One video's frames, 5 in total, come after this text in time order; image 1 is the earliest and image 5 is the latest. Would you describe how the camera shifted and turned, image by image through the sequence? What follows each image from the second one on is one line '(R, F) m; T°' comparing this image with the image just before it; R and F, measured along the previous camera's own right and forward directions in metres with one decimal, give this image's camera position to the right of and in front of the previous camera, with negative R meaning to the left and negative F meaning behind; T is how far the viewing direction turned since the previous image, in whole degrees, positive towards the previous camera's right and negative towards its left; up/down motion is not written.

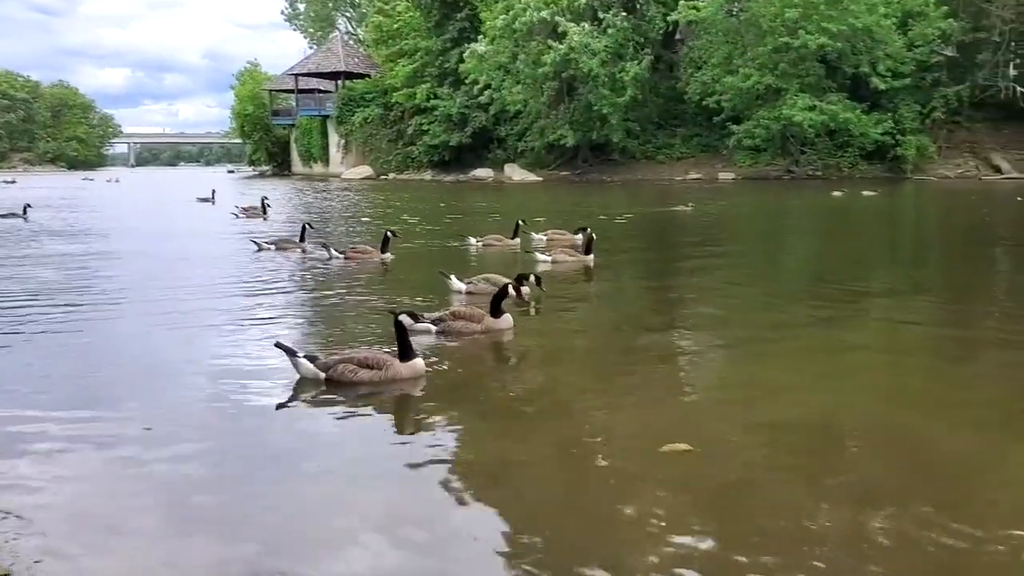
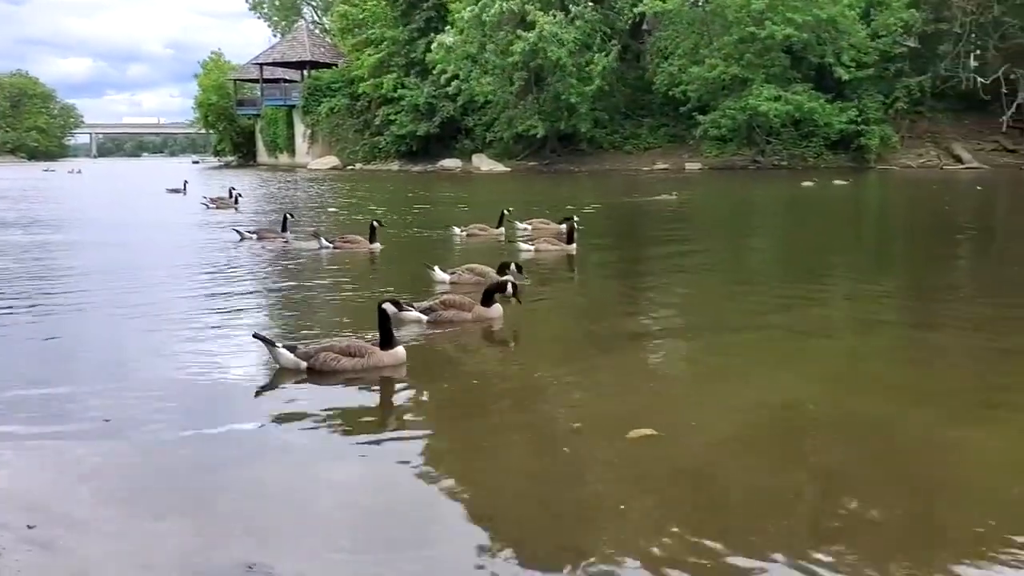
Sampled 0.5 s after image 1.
(-0.3, -0.2) m; +2°
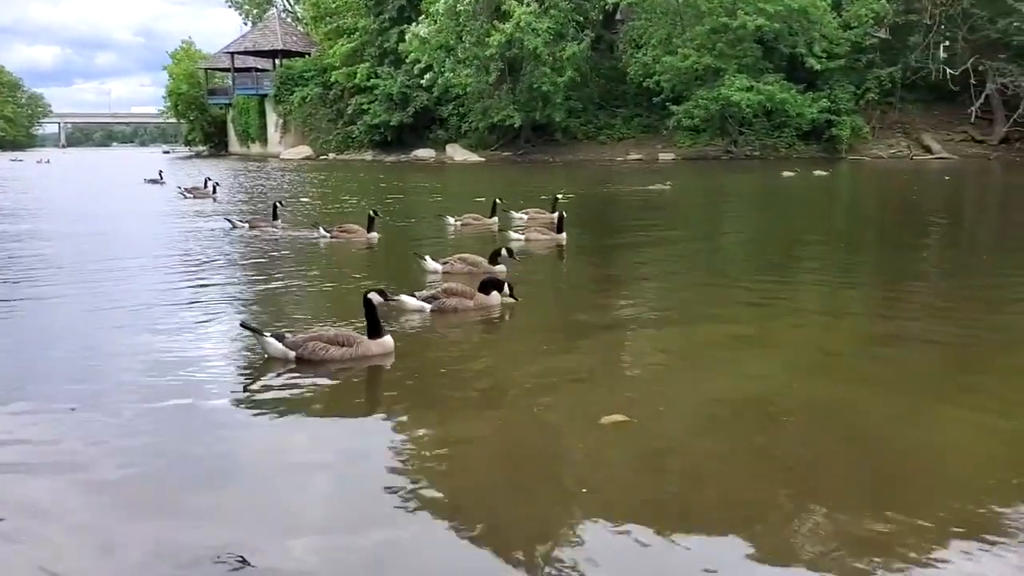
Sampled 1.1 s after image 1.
(-0.3, -0.3) m; +1°
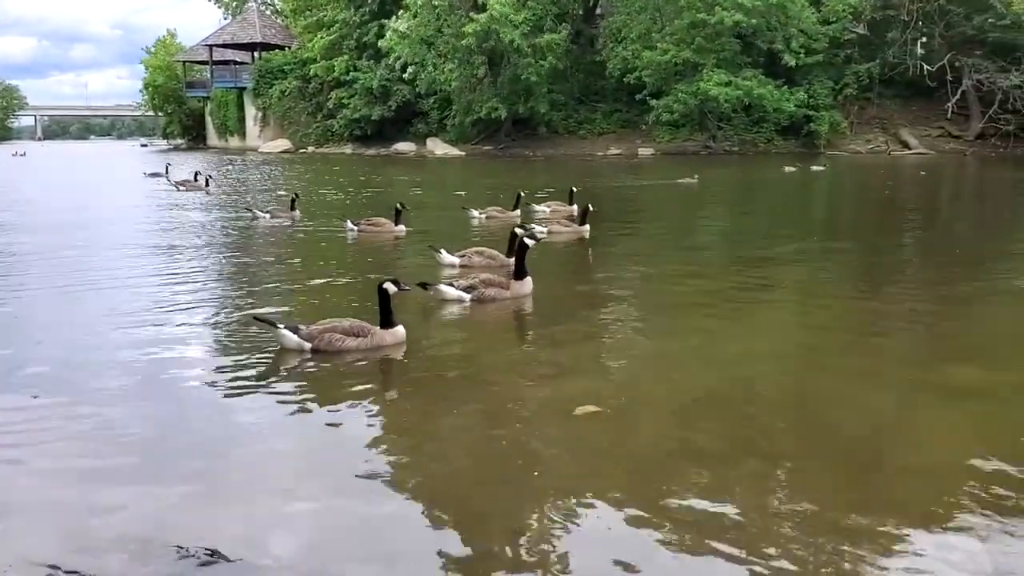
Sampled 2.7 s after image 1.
(-0.7, -0.6) m; +1°
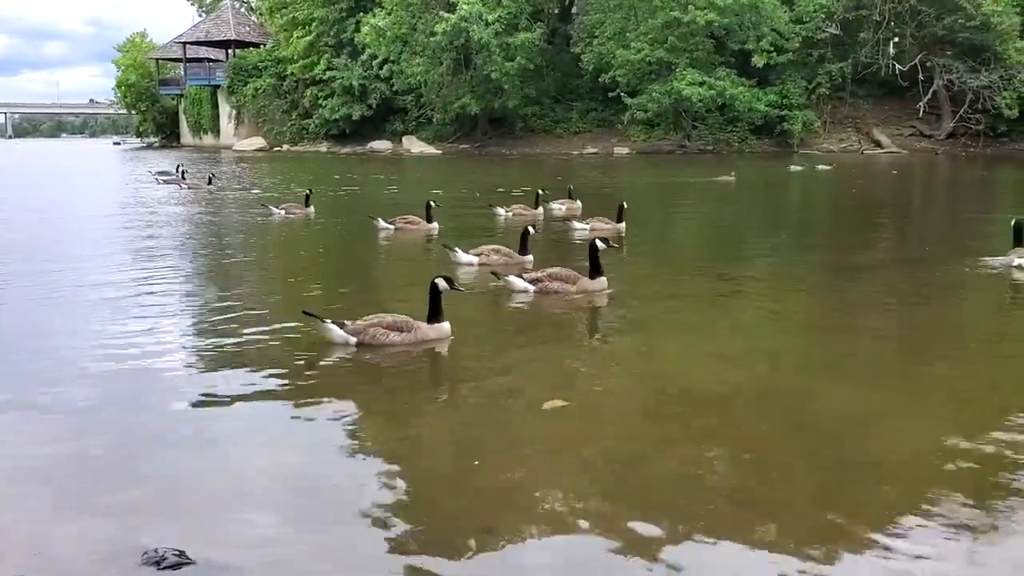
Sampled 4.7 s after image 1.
(-1.0, -0.5) m; +1°
